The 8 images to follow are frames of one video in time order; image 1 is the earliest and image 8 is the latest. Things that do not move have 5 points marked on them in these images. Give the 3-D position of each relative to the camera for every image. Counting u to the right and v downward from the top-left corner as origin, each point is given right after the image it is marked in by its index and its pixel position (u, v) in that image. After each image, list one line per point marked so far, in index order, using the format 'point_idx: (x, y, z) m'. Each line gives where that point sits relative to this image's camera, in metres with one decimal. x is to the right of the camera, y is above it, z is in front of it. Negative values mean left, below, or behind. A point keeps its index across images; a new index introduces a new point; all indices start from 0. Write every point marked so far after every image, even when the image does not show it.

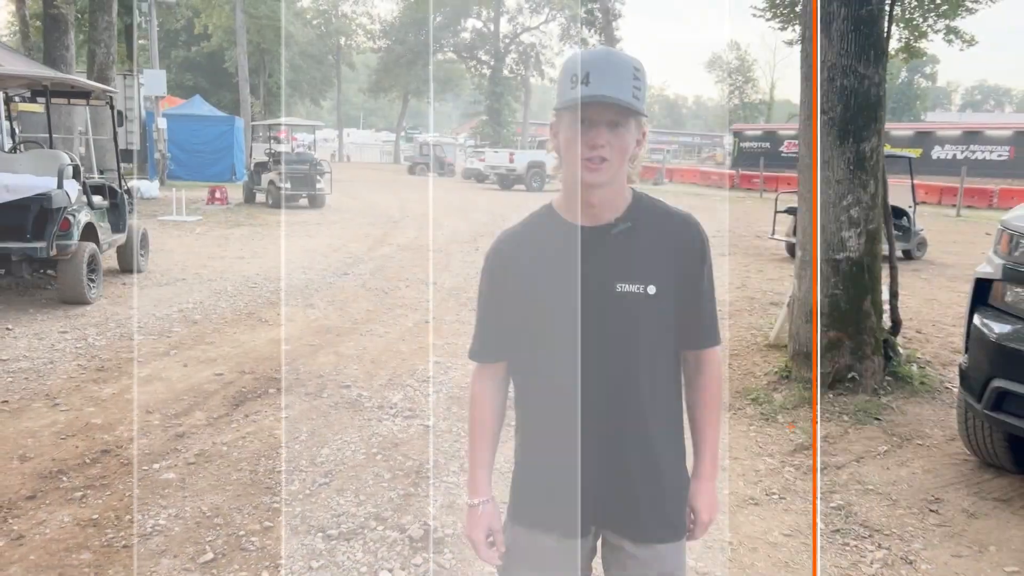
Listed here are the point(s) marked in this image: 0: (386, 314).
0: (-1.2, -0.2, +7.7) m
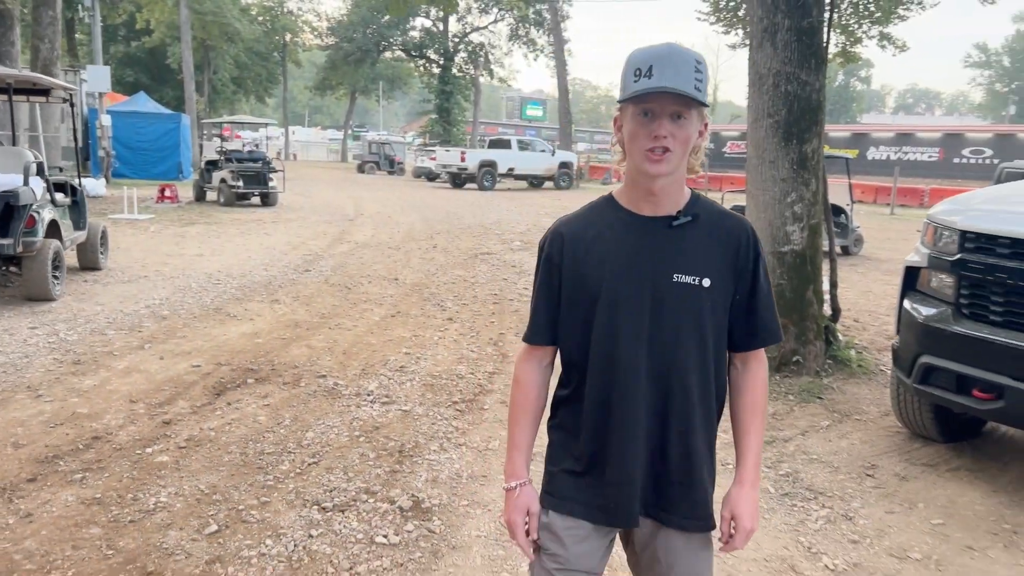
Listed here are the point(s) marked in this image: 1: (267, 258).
0: (-1.6, -0.2, +7.9) m
1: (-3.2, +0.4, +10.6) m
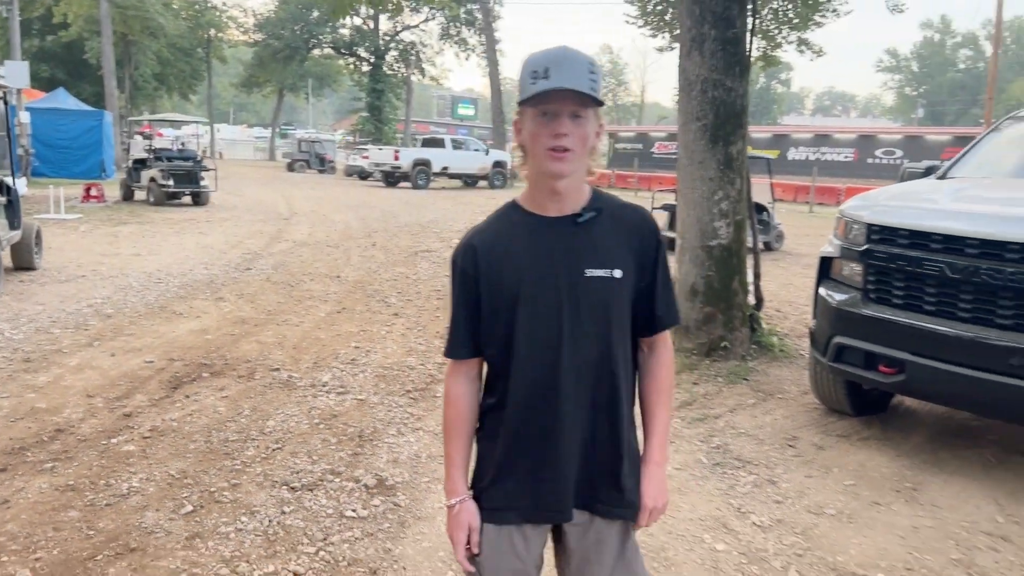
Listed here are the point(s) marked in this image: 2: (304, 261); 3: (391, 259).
0: (-2.1, -0.2, +8.1) m
1: (-4.0, +0.4, +10.6) m
2: (-2.7, +0.3, +10.7) m
3: (-1.7, +0.4, +11.5) m
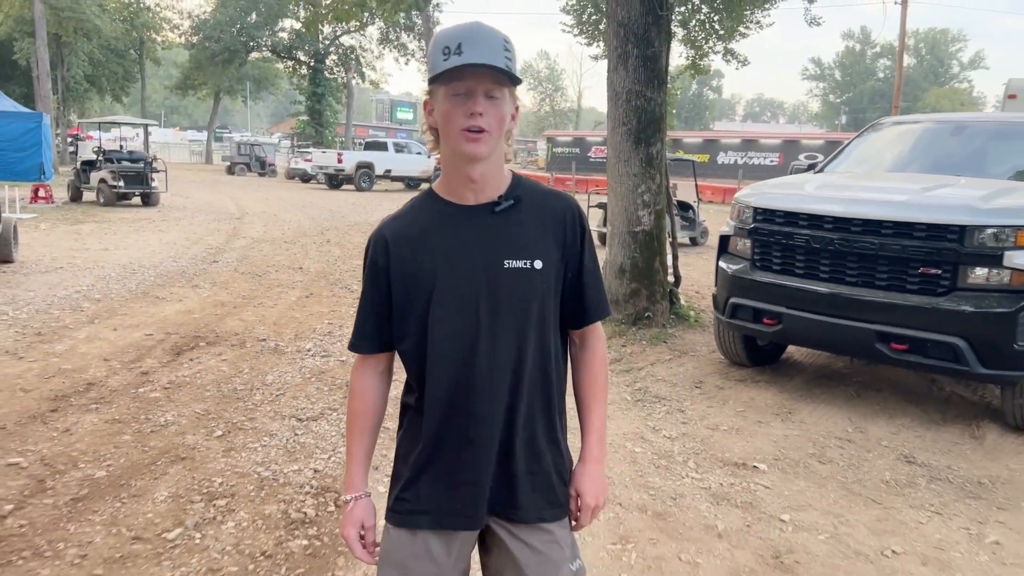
0: (-2.6, 0.0, +8.8) m
1: (-4.7, +0.5, +11.3) m
2: (-3.5, +0.4, +11.4) m
3: (-2.5, +0.5, +12.3) m
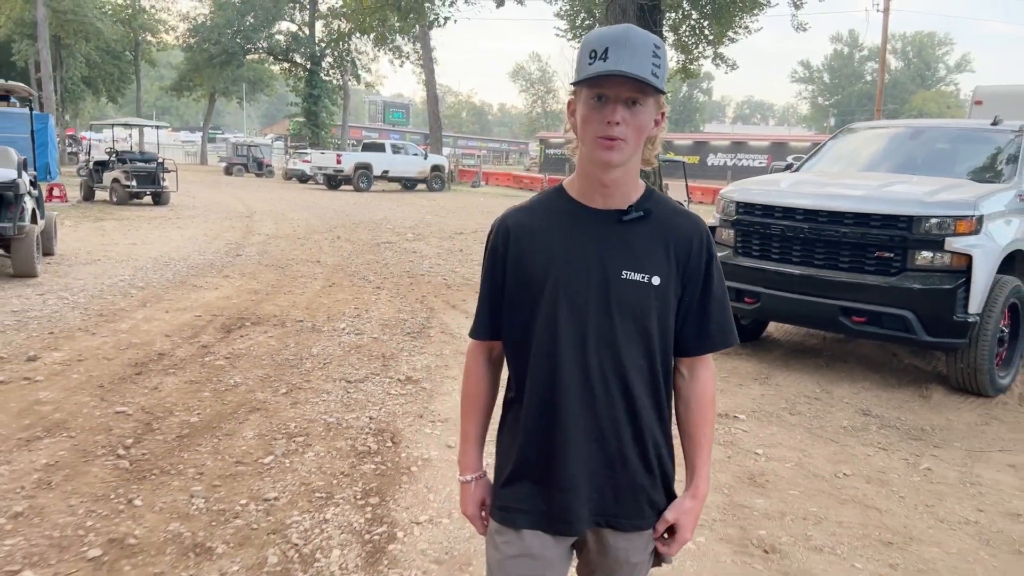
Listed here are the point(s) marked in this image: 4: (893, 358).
0: (-2.6, +0.1, +9.6) m
1: (-4.7, +0.6, +12.0) m
2: (-3.4, +0.6, +12.2) m
3: (-2.5, +0.6, +13.1) m
4: (+2.9, -0.5, +6.3) m
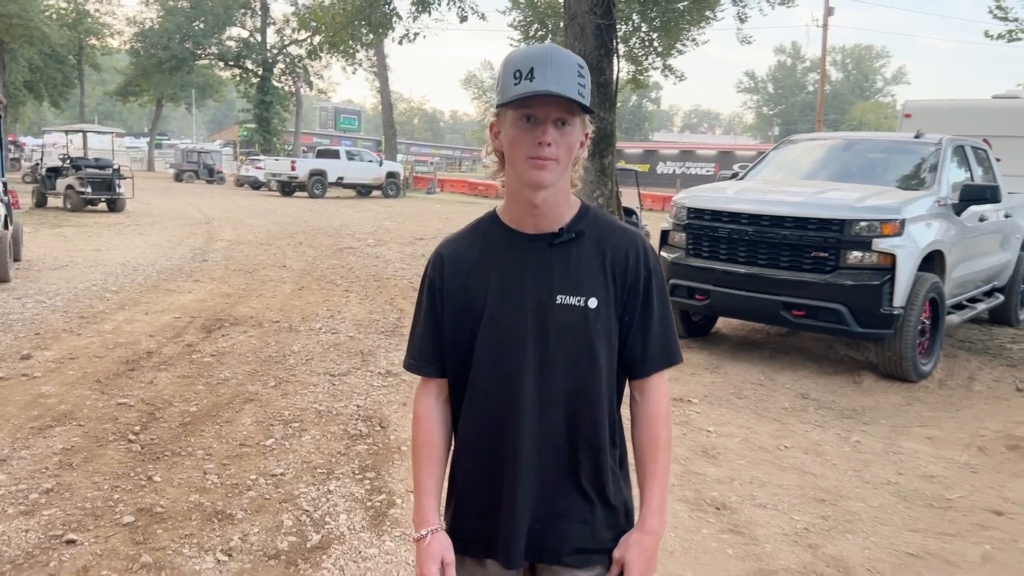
0: (-3.0, 0.0, +9.9) m
1: (-5.3, +0.5, +12.2) m
2: (-4.0, +0.5, +12.4) m
3: (-3.1, +0.6, +13.3) m
4: (+2.7, -0.5, +6.9) m
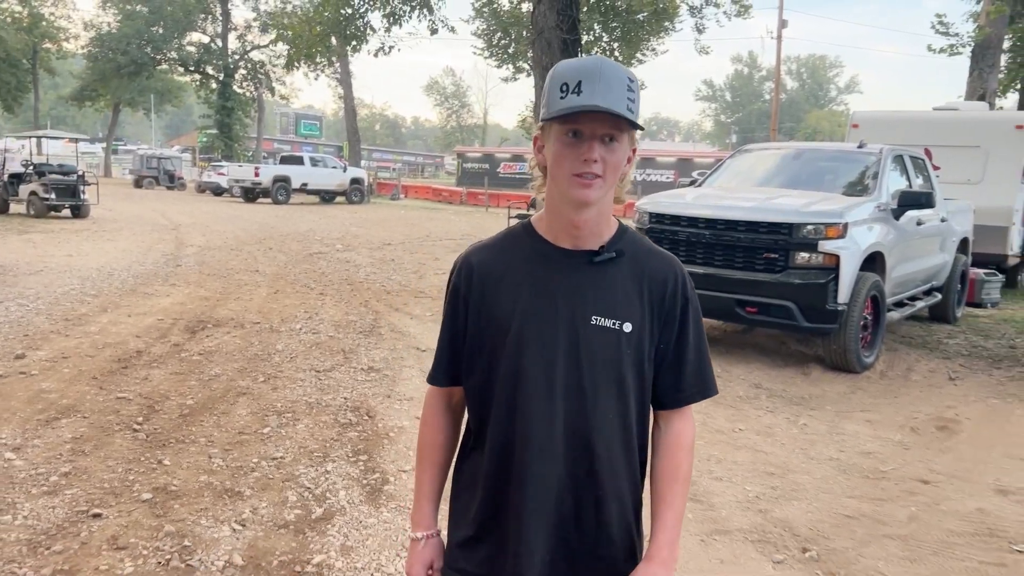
0: (-3.4, 0.0, +10.1) m
1: (-5.7, +0.5, +12.3) m
2: (-4.5, +0.4, +12.6) m
3: (-3.7, +0.5, +13.6) m
4: (+2.4, -0.5, +7.4) m
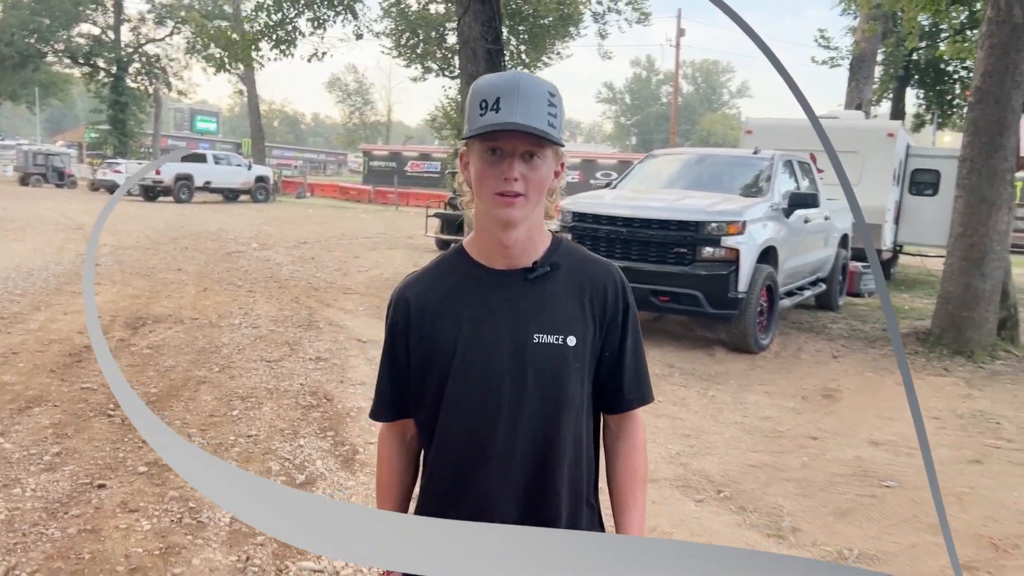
0: (-4.3, 0.0, +10.2) m
1: (-6.9, +0.5, +12.1) m
2: (-5.7, +0.4, +12.5) m
3: (-5.0, +0.5, +13.6) m
4: (+1.8, -0.4, +8.2) m
